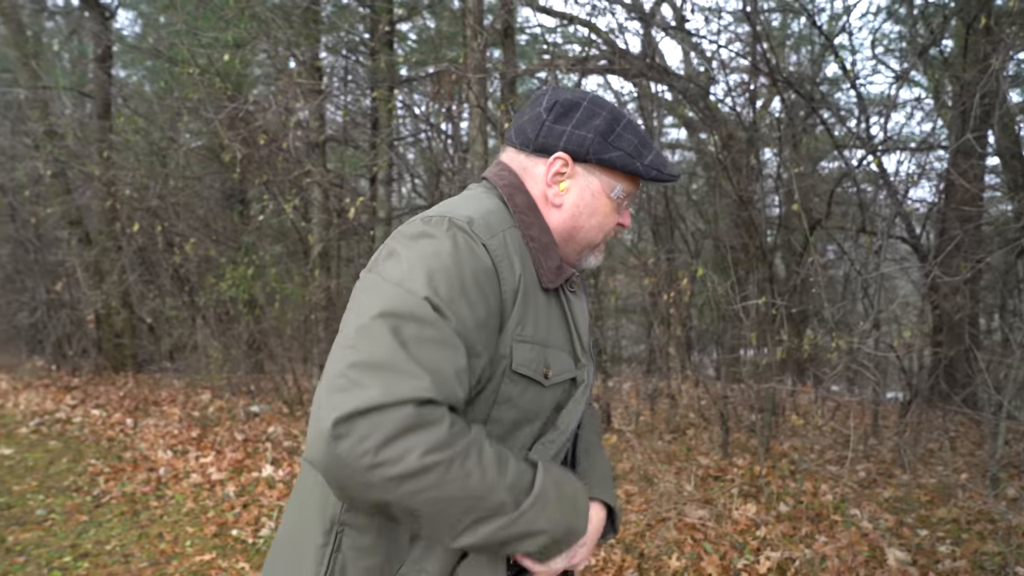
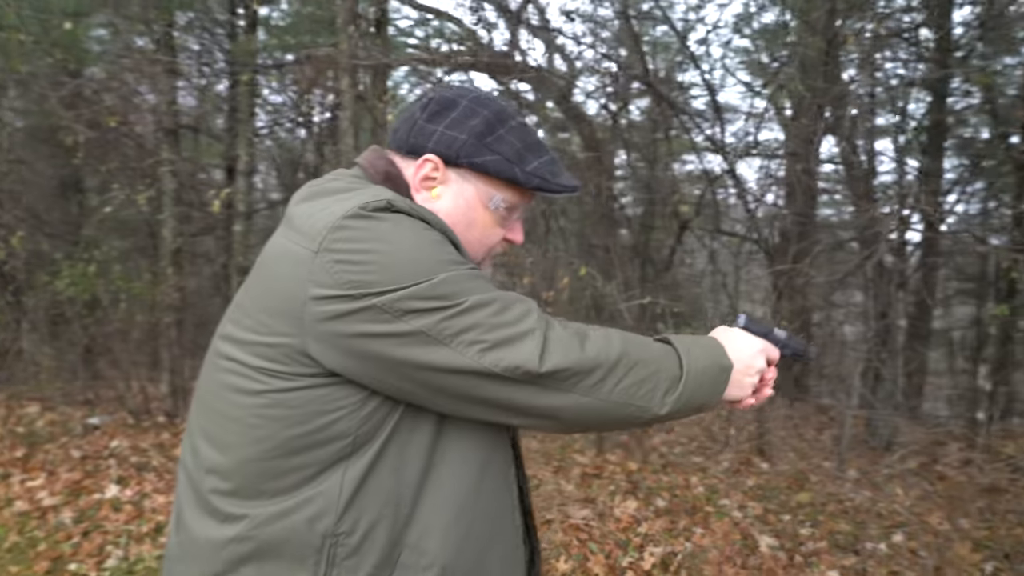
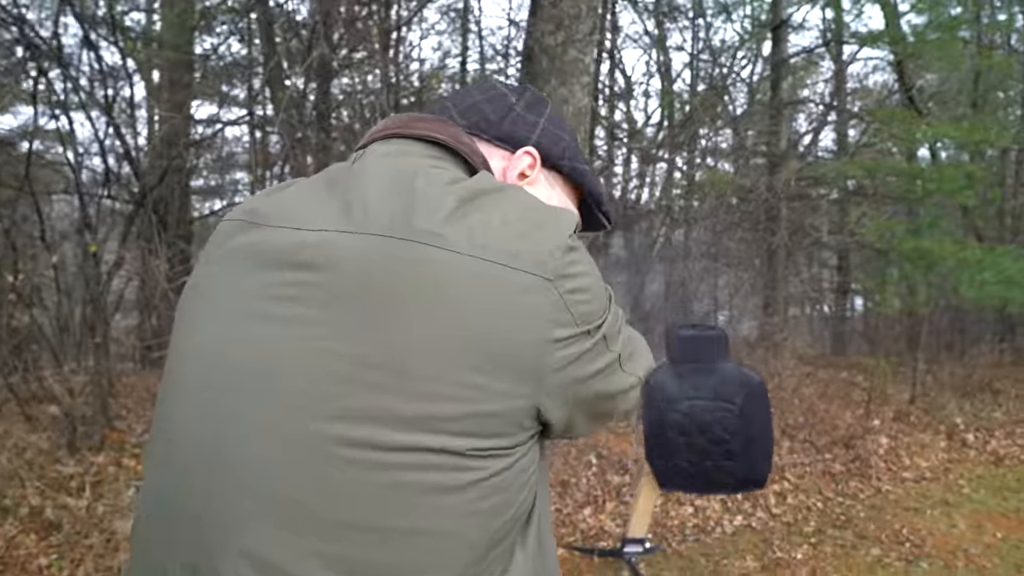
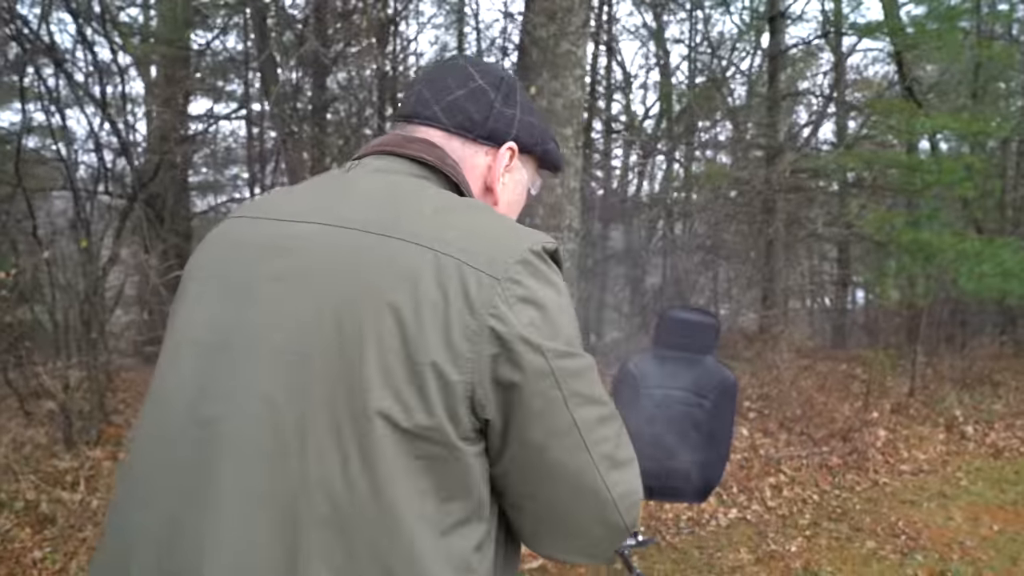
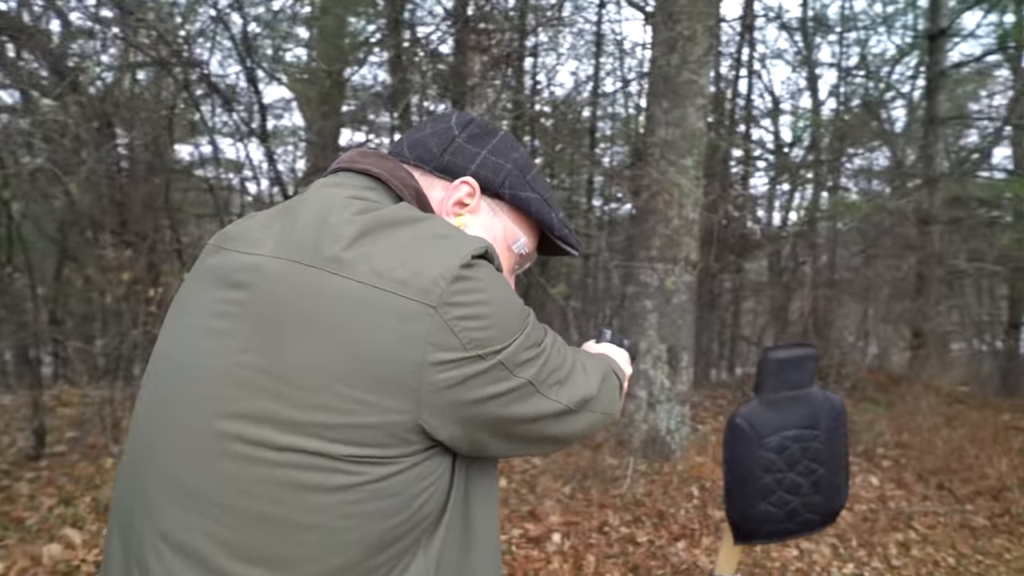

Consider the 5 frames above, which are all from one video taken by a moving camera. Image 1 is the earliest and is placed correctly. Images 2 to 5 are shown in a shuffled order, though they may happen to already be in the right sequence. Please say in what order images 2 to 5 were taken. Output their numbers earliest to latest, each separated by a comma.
2, 5, 3, 4
